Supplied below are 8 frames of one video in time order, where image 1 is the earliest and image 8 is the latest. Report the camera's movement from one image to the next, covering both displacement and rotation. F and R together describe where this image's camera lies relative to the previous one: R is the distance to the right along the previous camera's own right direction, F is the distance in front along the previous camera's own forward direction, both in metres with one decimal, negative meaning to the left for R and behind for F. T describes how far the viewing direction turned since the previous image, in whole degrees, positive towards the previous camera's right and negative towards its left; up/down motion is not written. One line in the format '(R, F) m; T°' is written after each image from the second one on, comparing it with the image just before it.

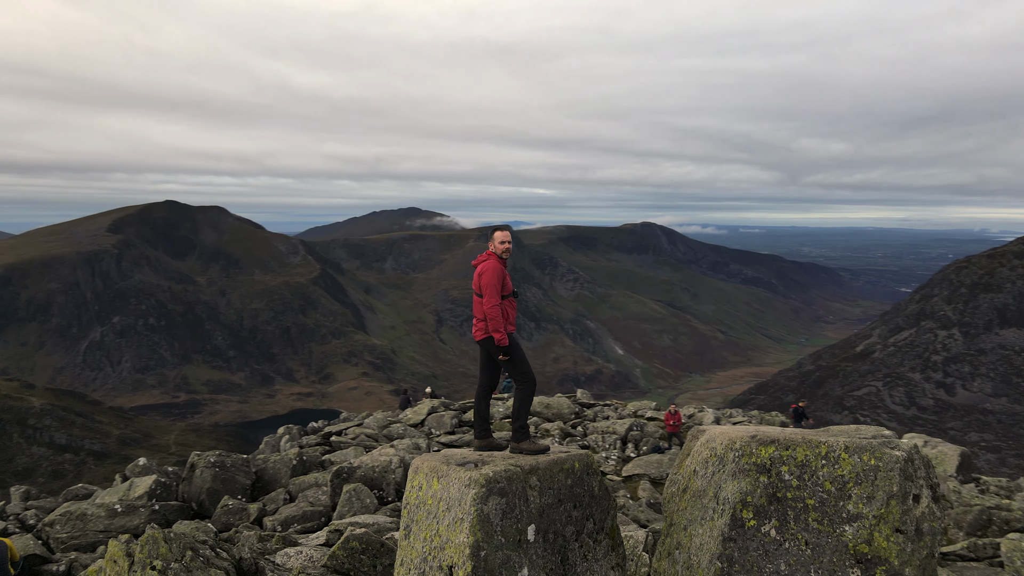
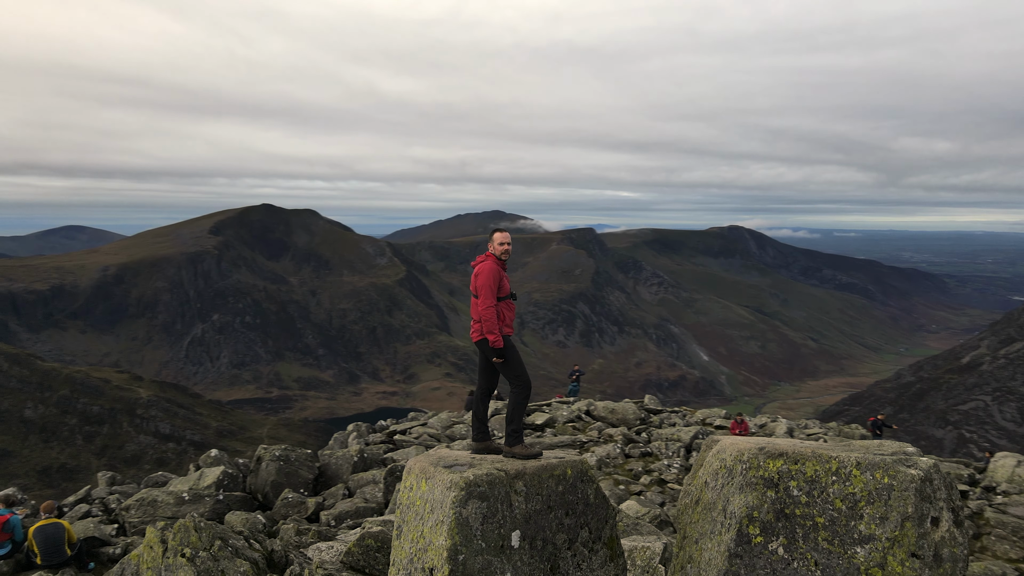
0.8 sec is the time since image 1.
(+0.8, +0.1) m; -6°
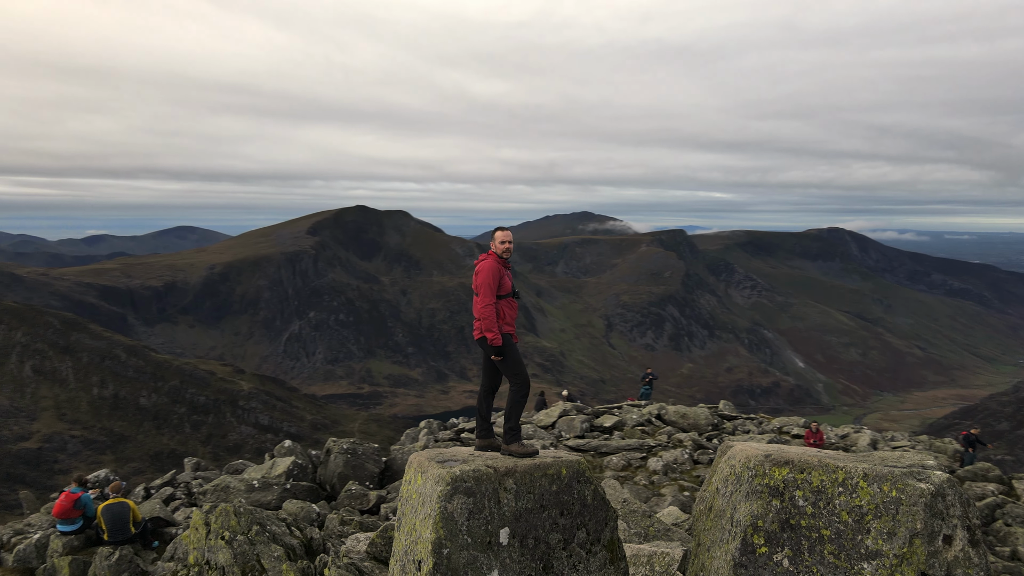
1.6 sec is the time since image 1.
(+0.8, 0.0) m; -7°
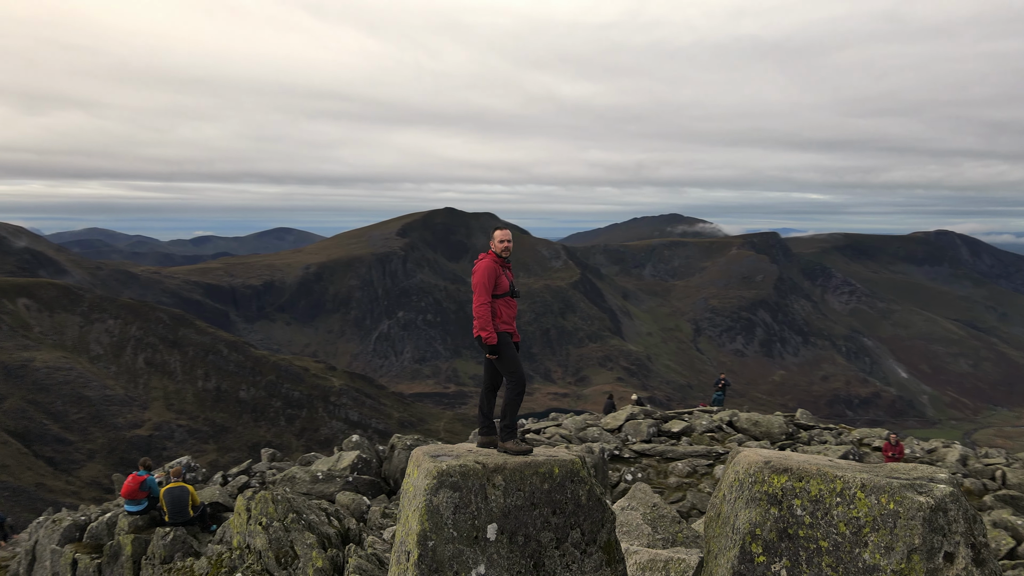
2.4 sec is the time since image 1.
(+0.8, 0.0) m; -6°
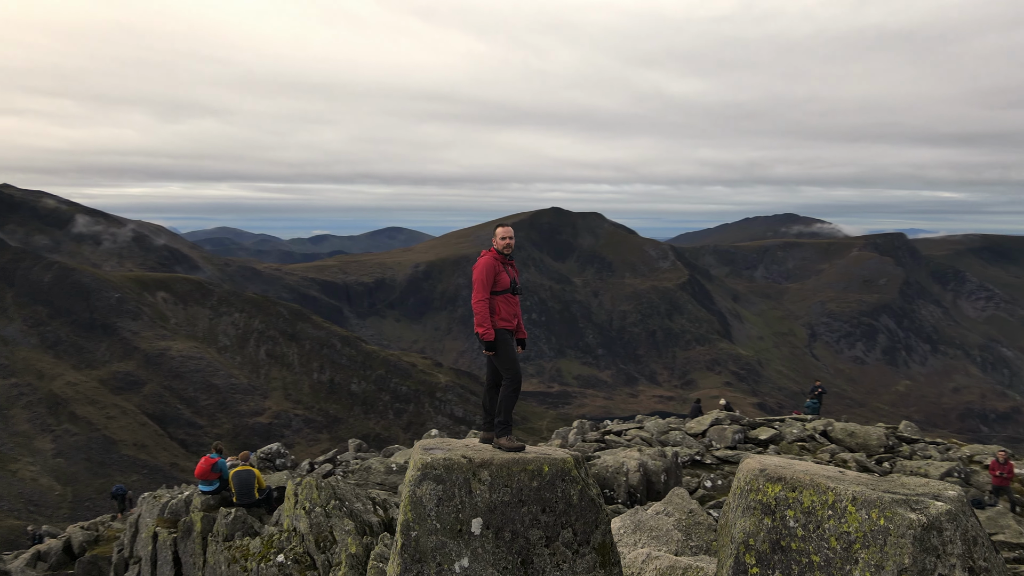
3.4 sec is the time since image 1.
(+1.0, 0.0) m; -8°
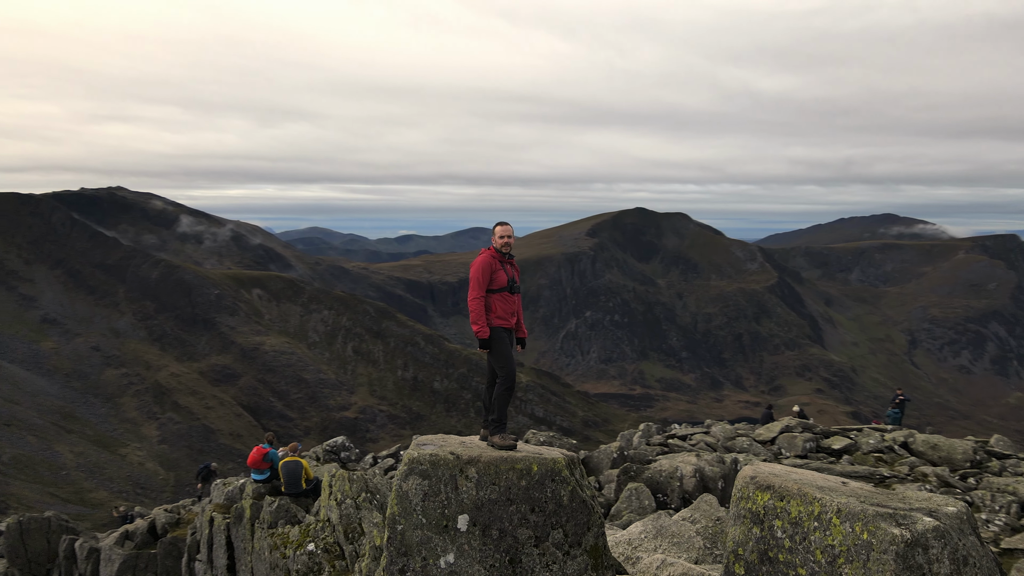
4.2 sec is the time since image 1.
(+0.8, 0.0) m; -6°
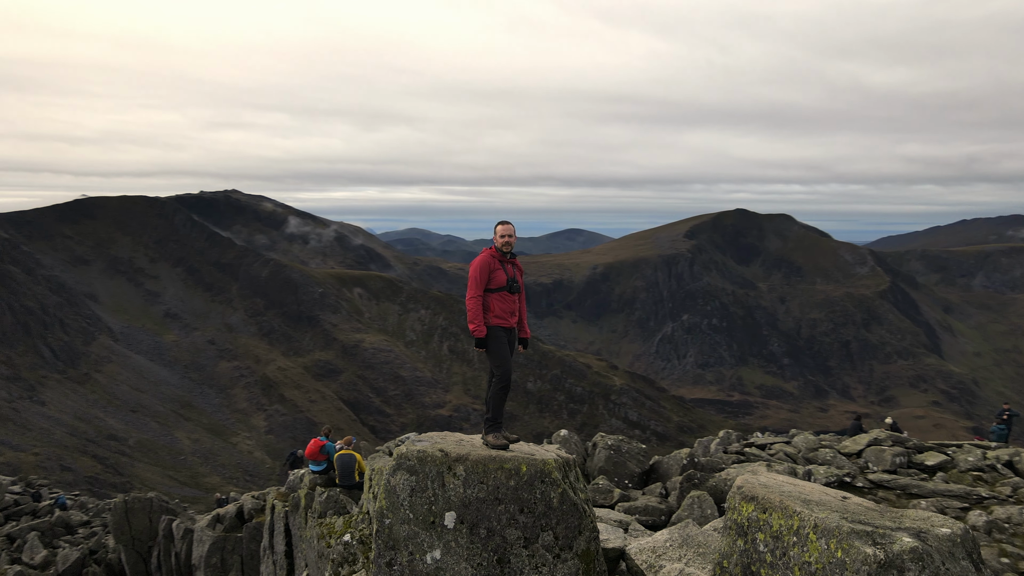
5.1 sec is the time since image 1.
(+0.9, +0.1) m; -7°
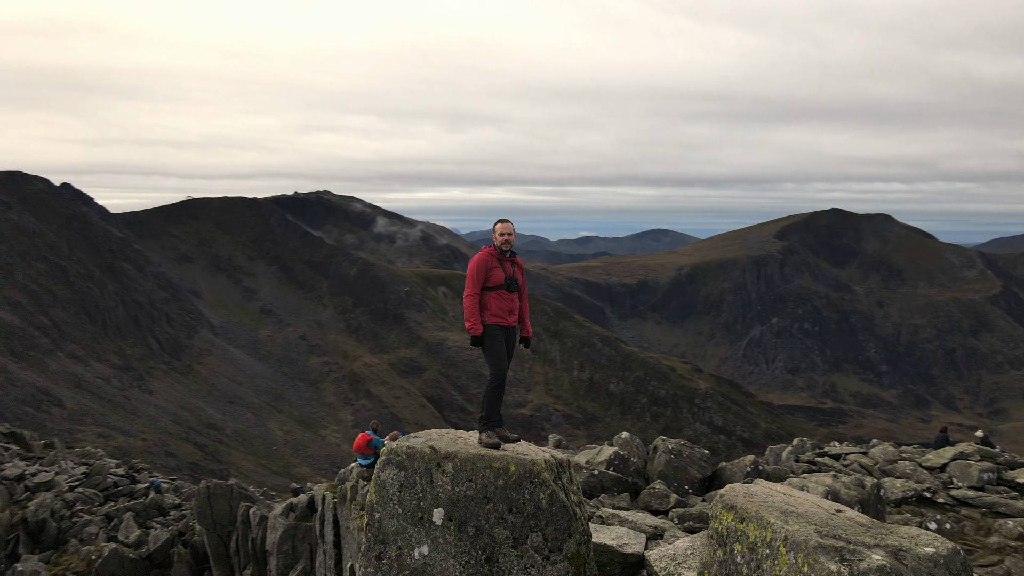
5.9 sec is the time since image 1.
(+0.8, +0.1) m; -6°
